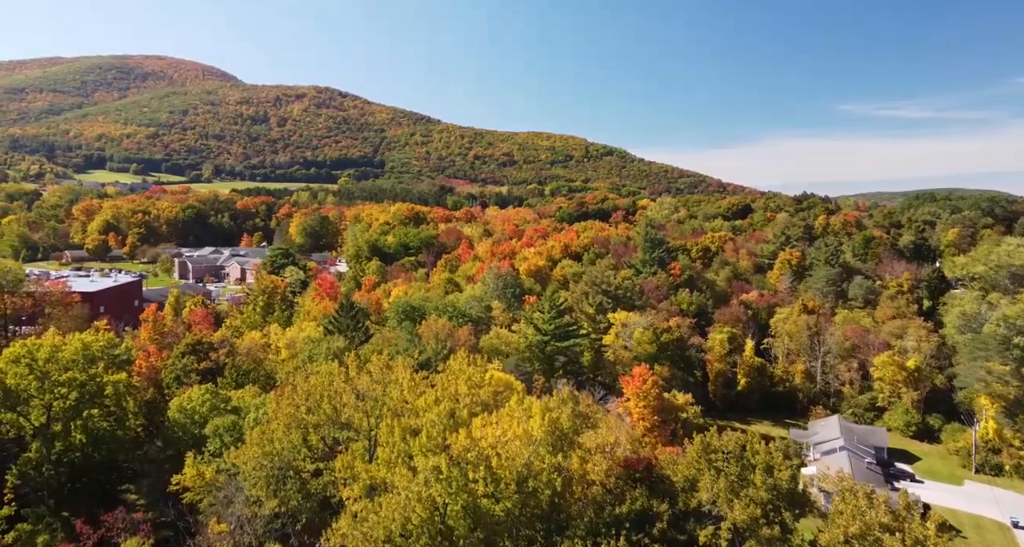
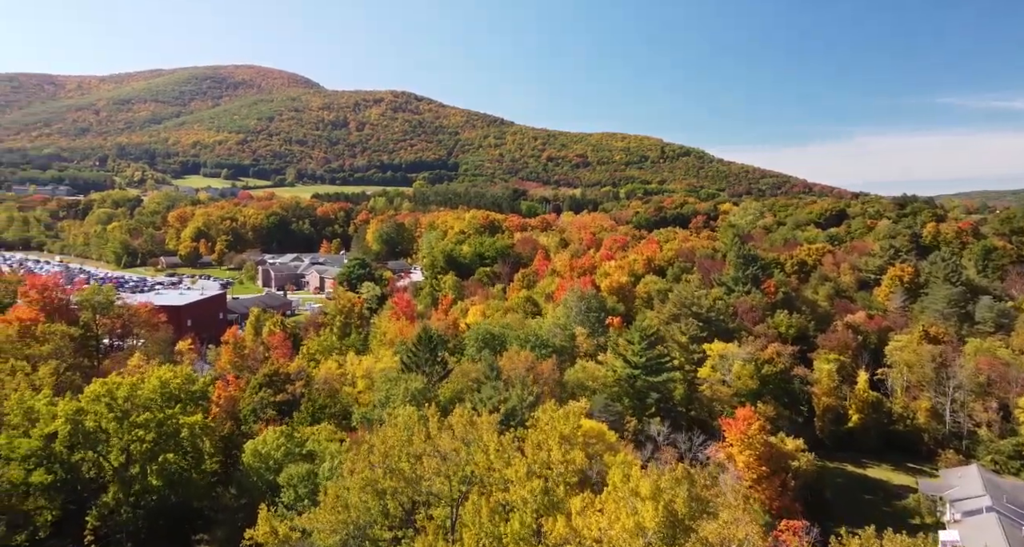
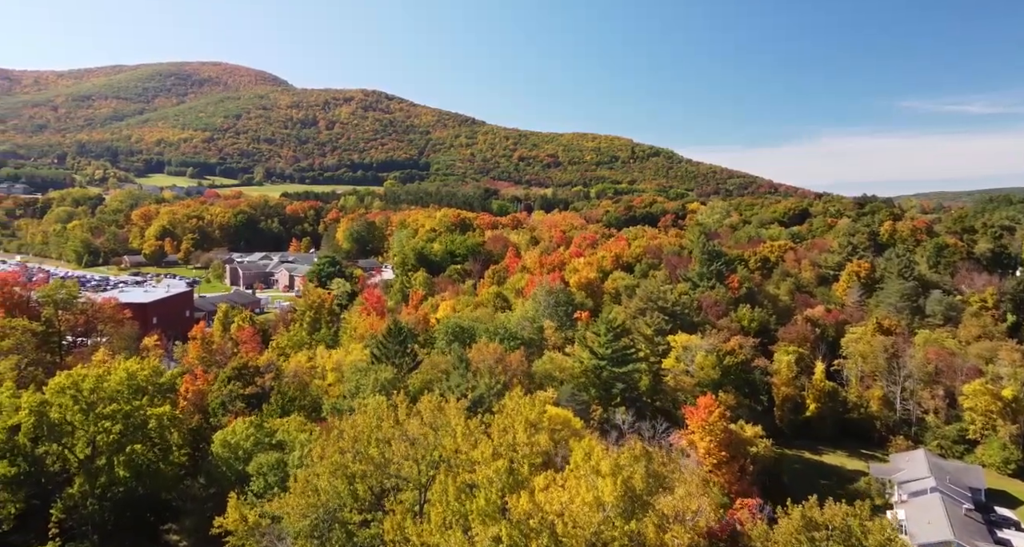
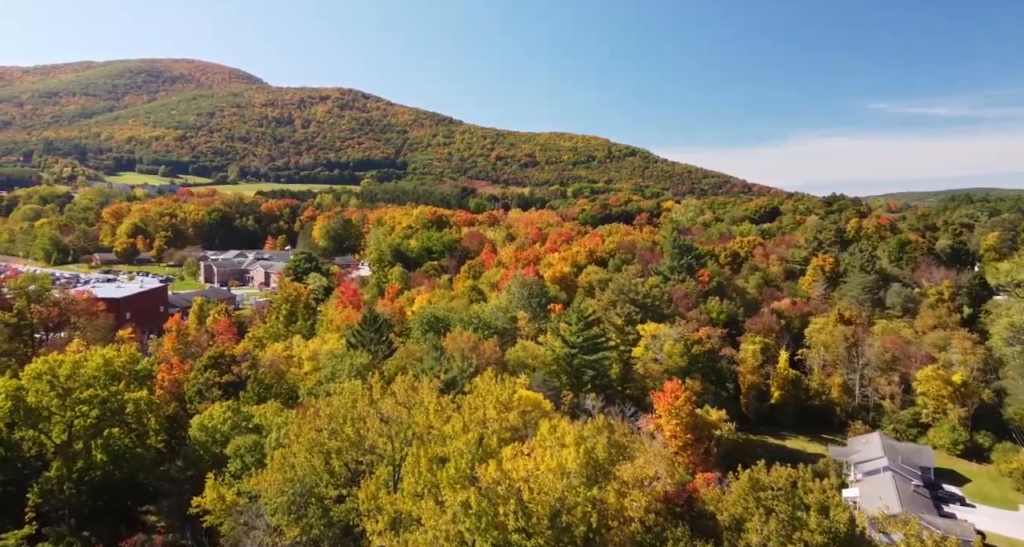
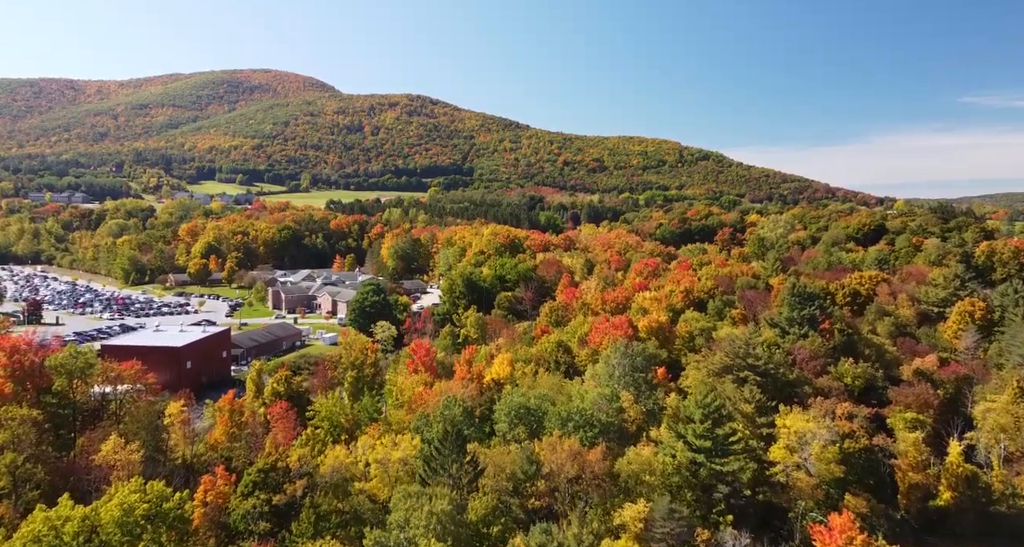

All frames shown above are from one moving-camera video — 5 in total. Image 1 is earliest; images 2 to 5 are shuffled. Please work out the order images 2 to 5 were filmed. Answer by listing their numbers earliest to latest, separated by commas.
4, 3, 2, 5
